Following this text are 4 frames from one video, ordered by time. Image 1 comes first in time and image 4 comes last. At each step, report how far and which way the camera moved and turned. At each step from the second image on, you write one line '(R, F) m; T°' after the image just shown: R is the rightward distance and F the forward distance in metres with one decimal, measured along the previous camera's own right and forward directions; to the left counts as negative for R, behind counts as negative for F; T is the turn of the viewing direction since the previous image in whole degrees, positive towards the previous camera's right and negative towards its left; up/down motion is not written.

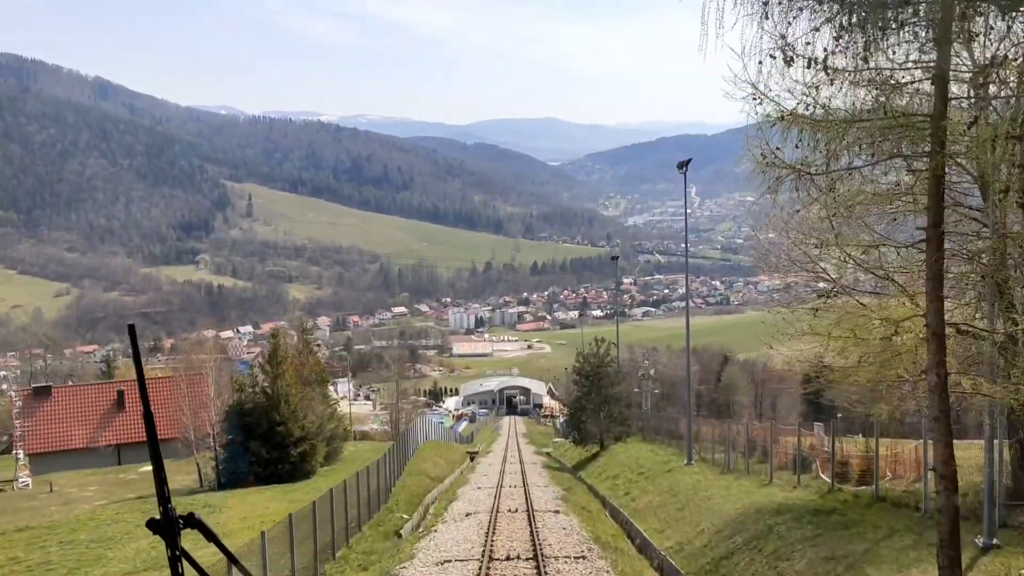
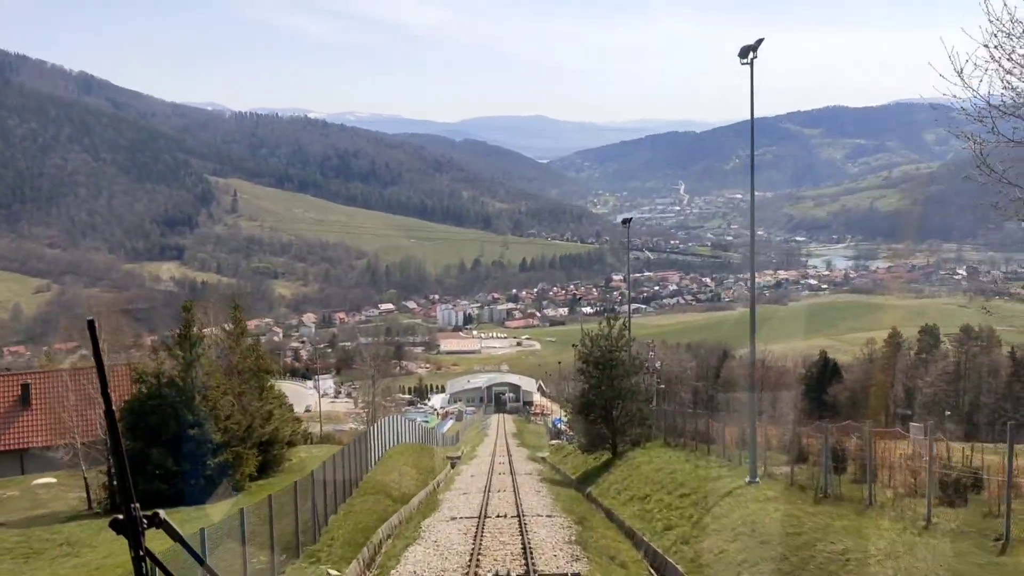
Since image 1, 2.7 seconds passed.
(0.0, +1.7) m; +1°
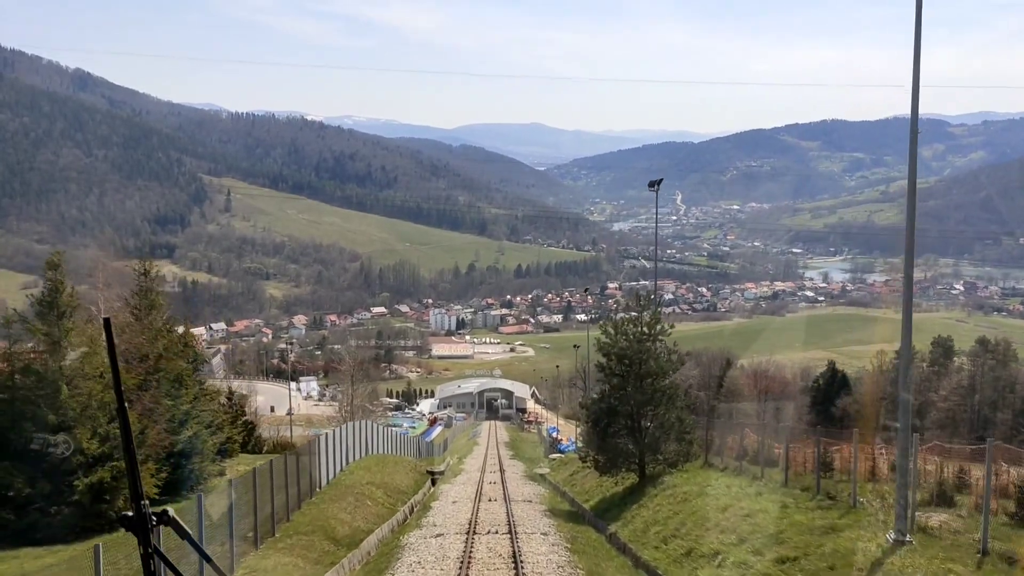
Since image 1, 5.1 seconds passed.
(0.0, +1.5) m; 0°
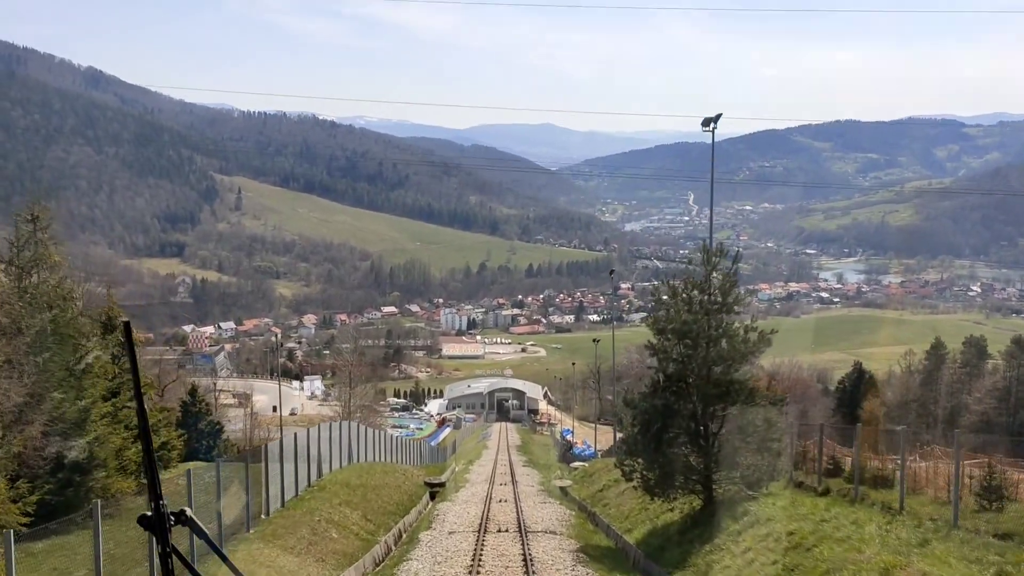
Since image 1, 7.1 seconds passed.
(0.0, +1.2) m; -1°
